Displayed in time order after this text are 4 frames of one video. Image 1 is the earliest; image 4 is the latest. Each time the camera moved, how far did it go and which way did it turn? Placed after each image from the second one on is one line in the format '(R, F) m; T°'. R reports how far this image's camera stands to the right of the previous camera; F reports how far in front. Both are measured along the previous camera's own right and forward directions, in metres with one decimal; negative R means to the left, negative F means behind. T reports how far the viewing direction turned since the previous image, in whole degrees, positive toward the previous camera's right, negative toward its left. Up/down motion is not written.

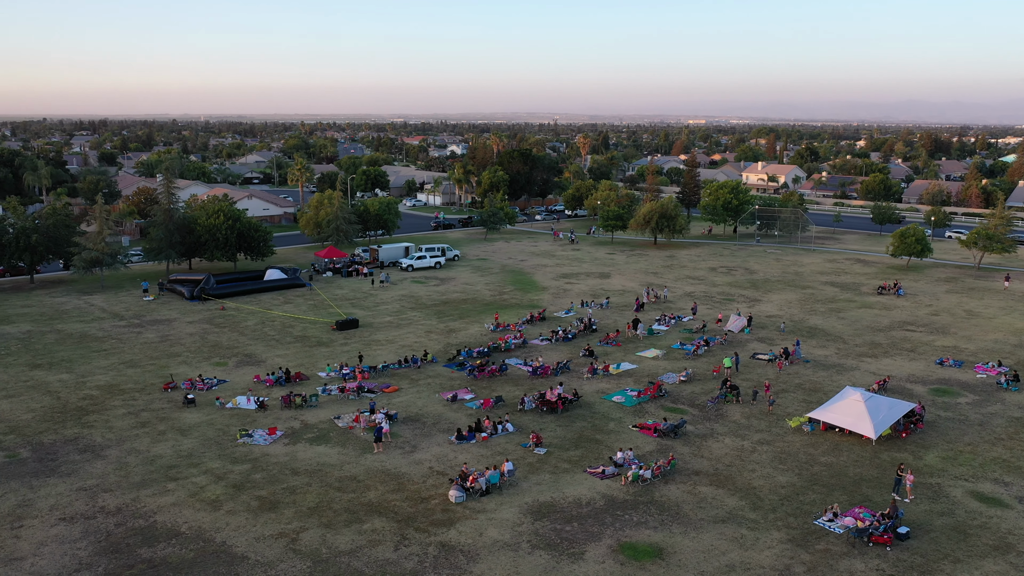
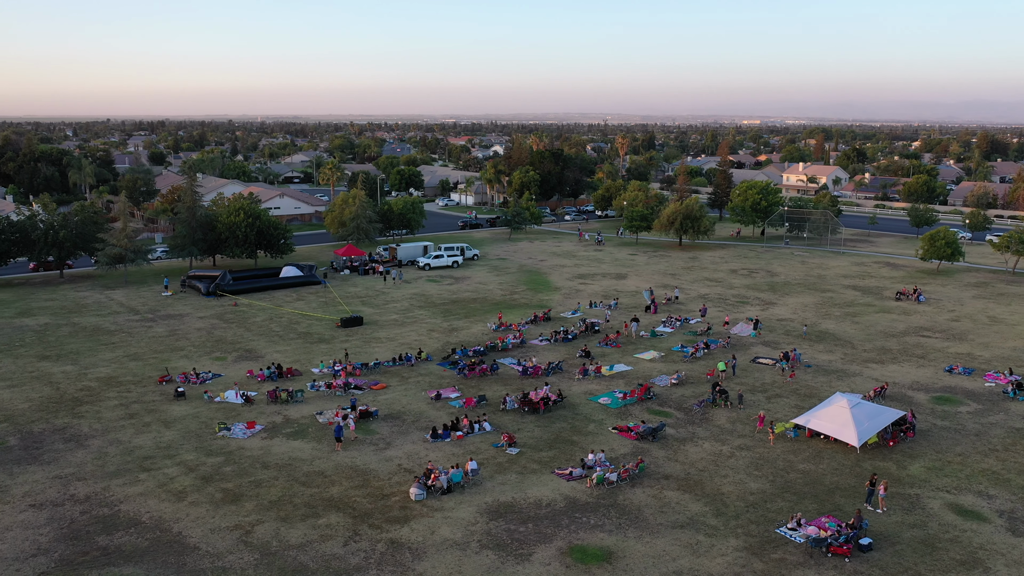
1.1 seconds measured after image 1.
(+2.1, +0.1) m; -4°
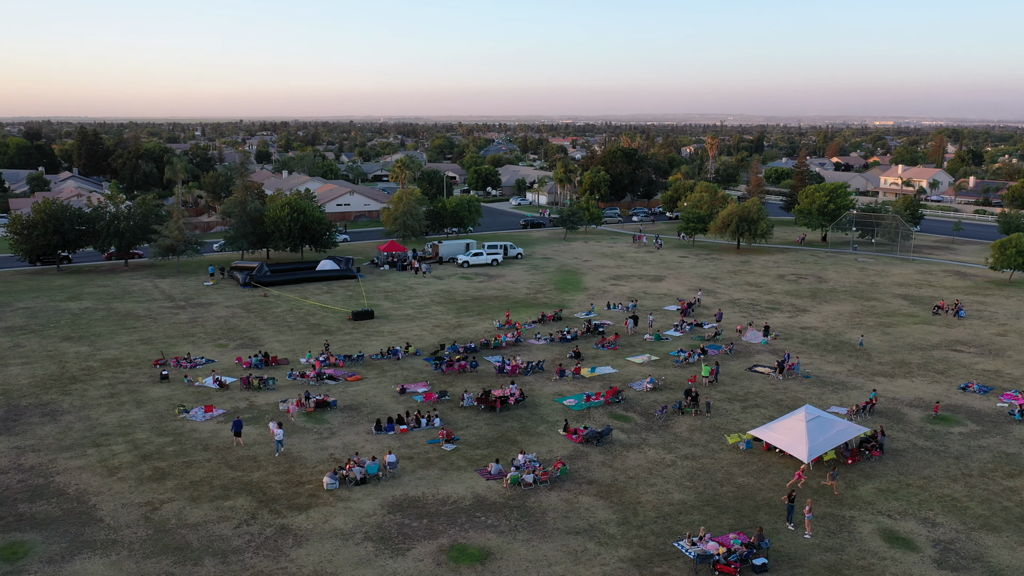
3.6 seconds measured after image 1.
(+4.9, +0.5) m; -8°
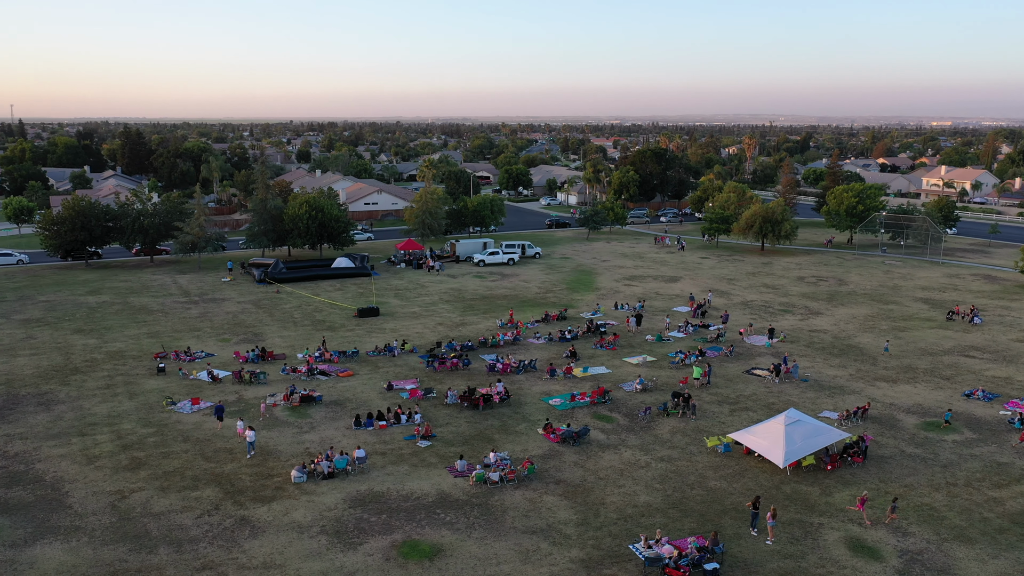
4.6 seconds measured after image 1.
(+1.9, +0.2) m; -3°
